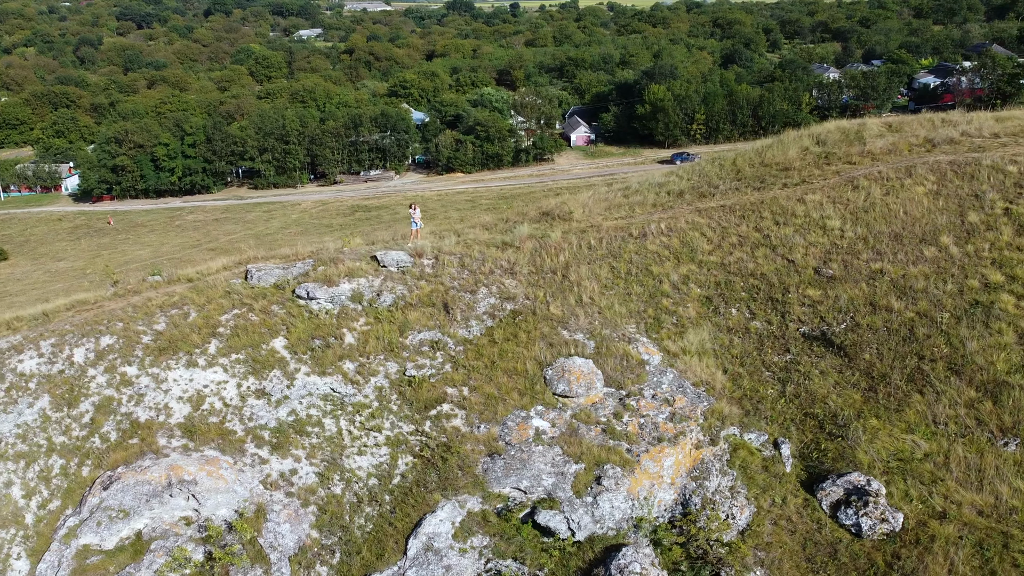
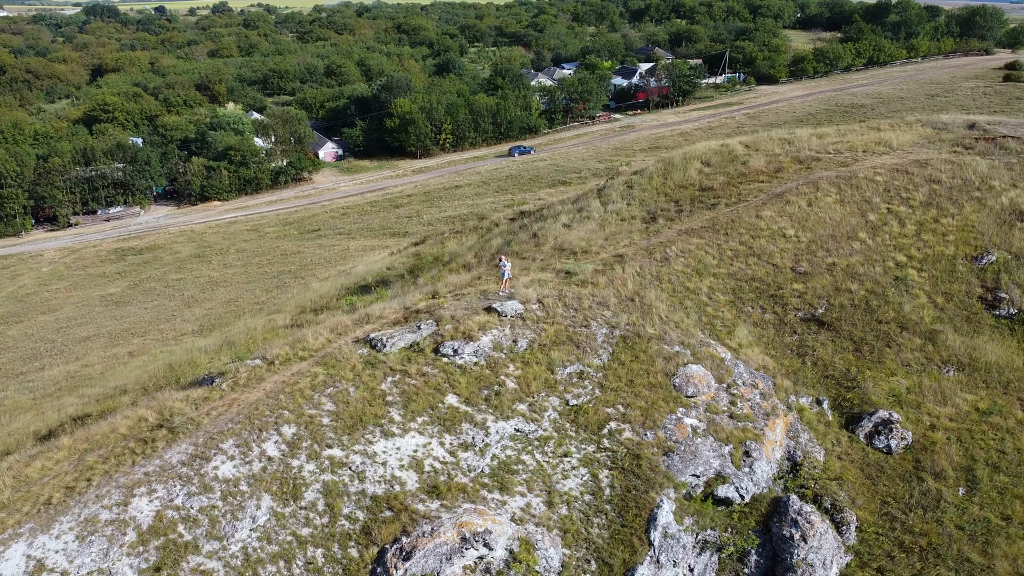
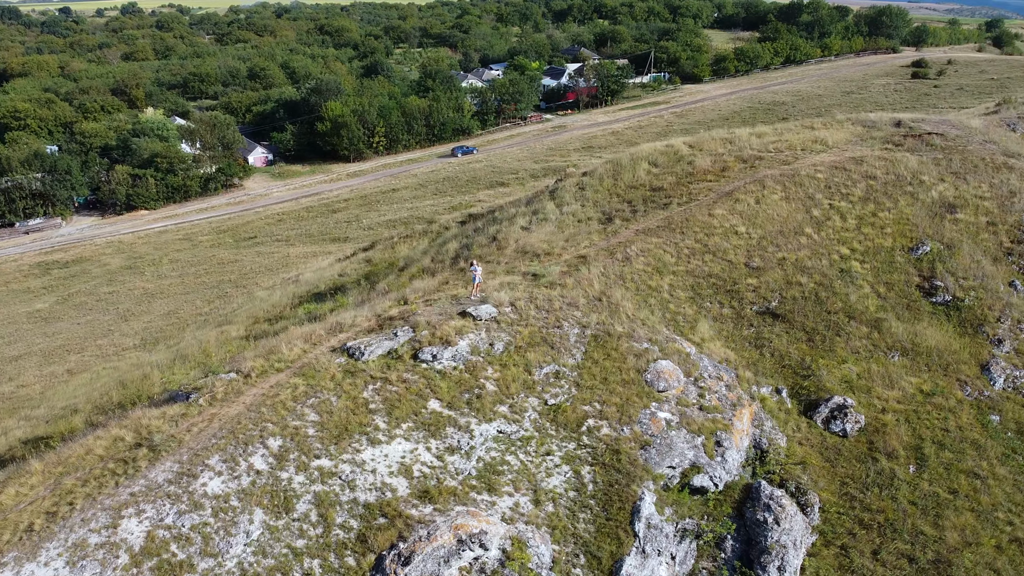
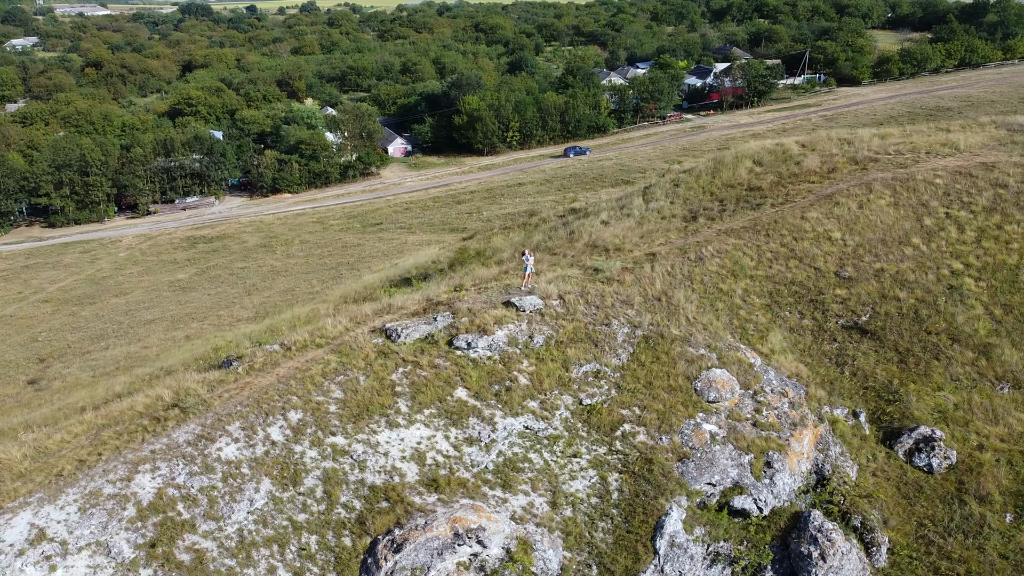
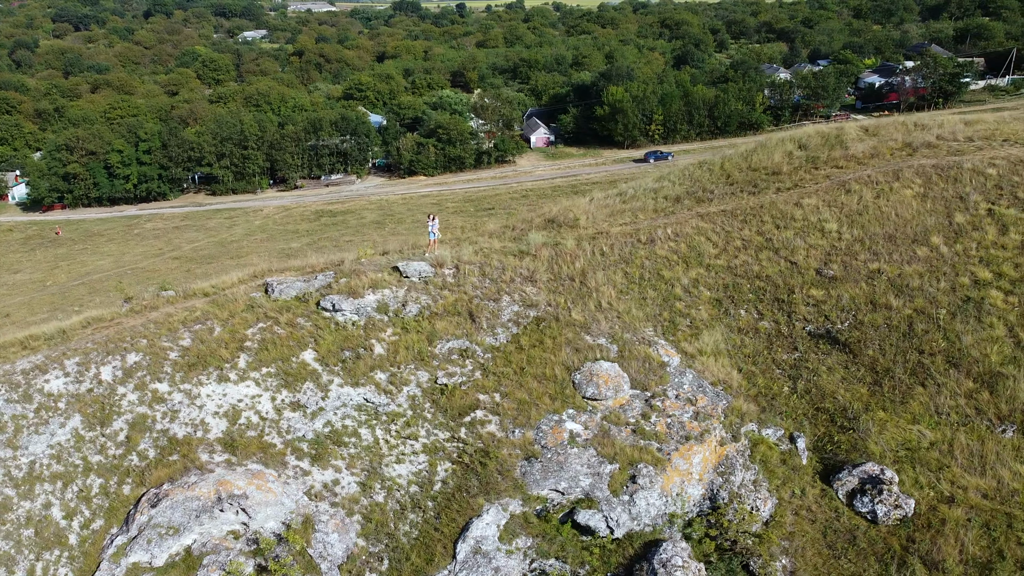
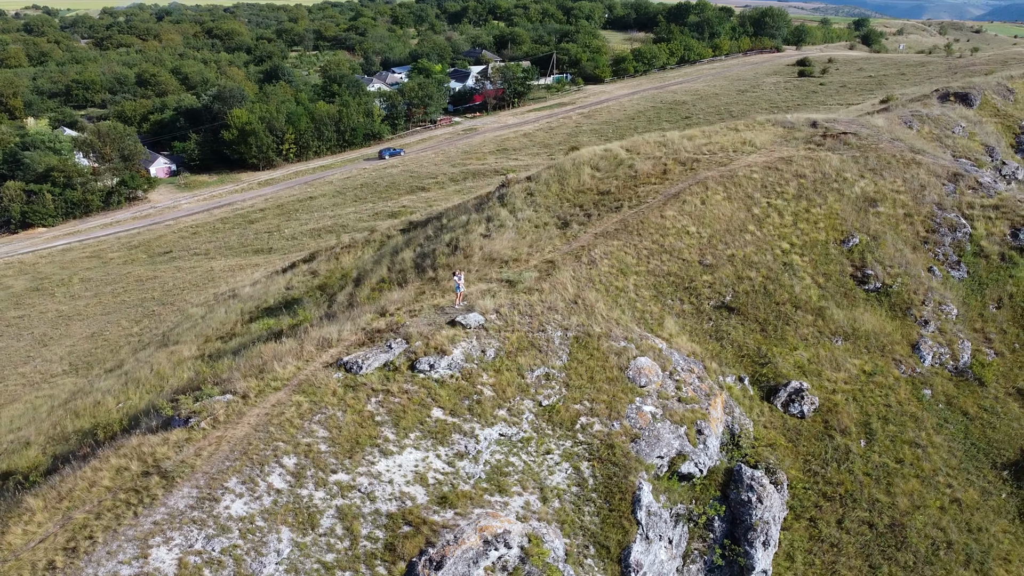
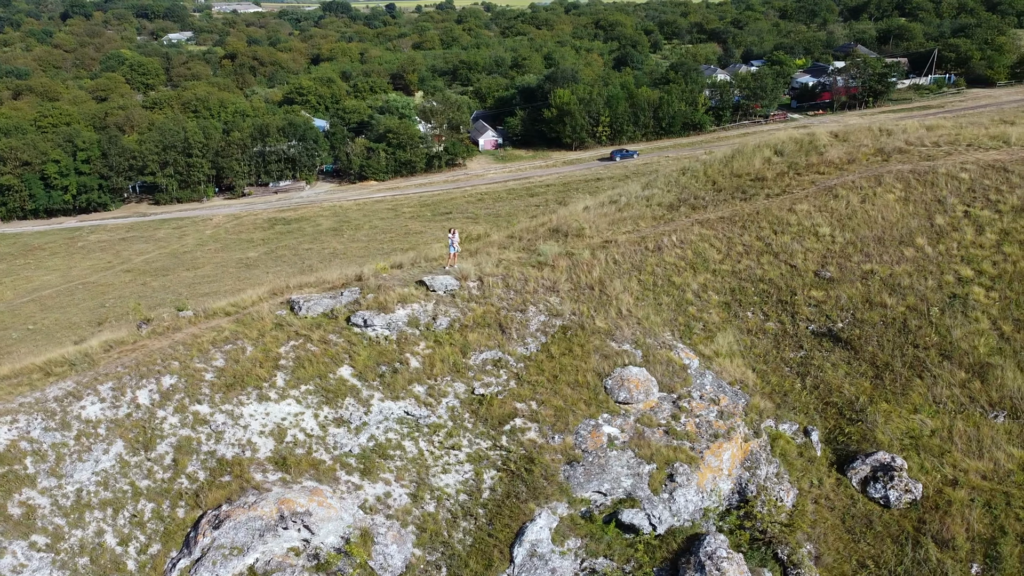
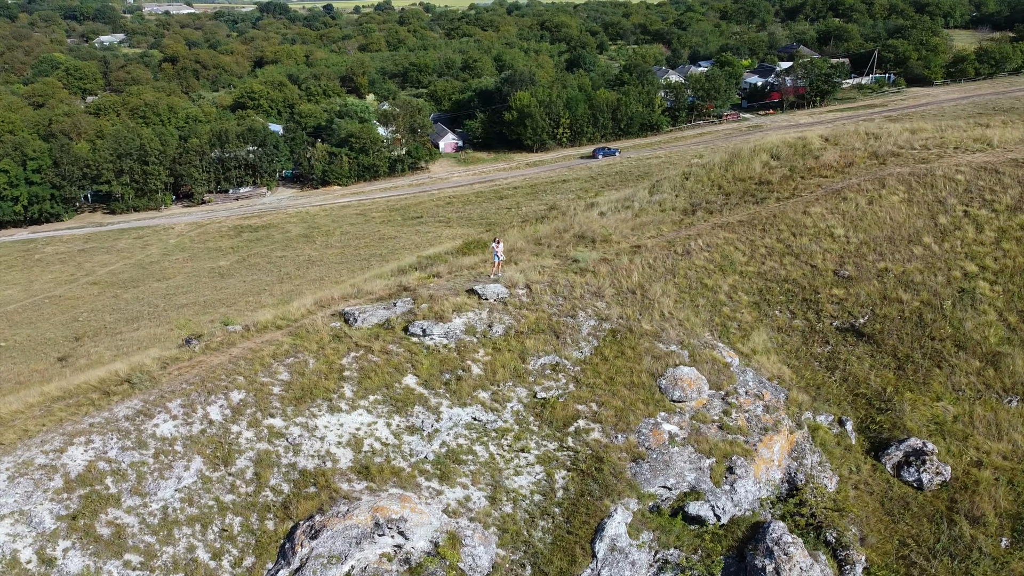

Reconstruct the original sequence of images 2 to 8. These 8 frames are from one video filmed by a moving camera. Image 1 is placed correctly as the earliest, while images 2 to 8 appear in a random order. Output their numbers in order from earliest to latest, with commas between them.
5, 7, 8, 4, 2, 3, 6
